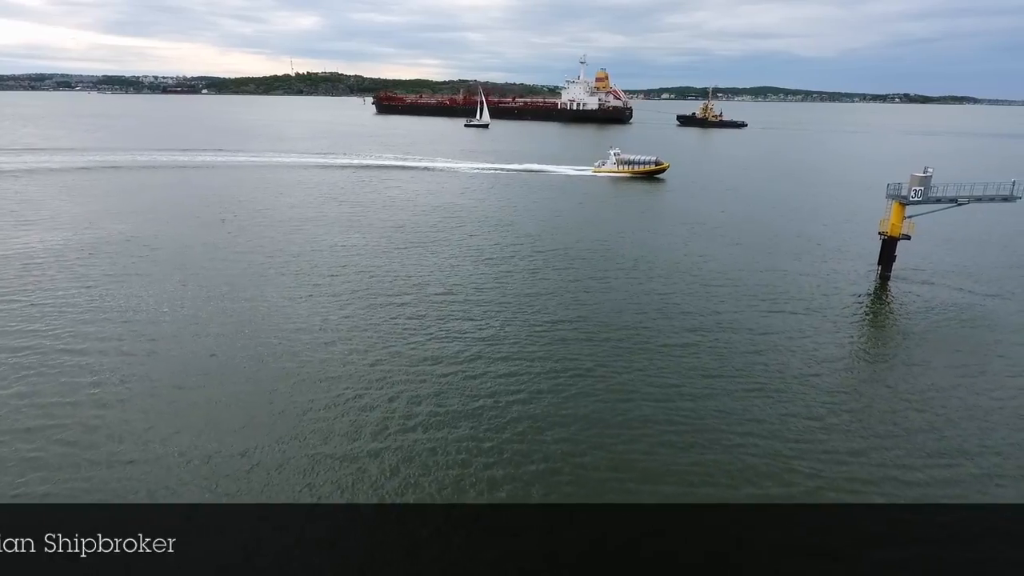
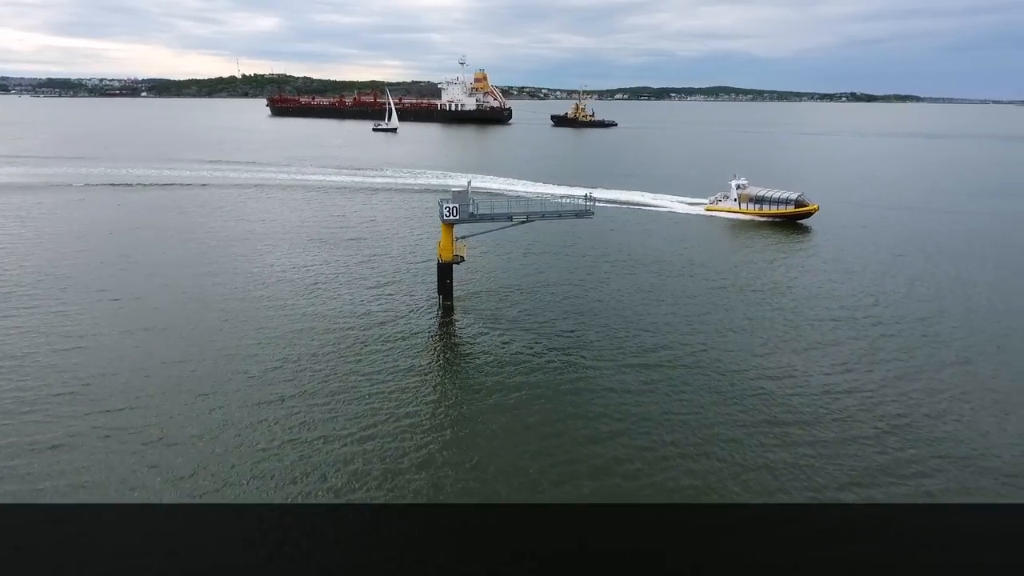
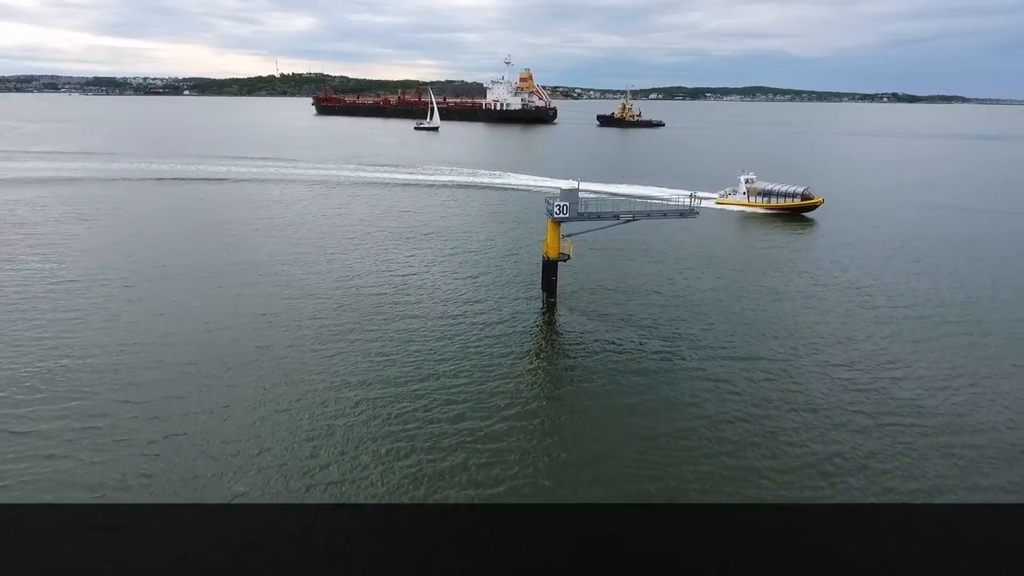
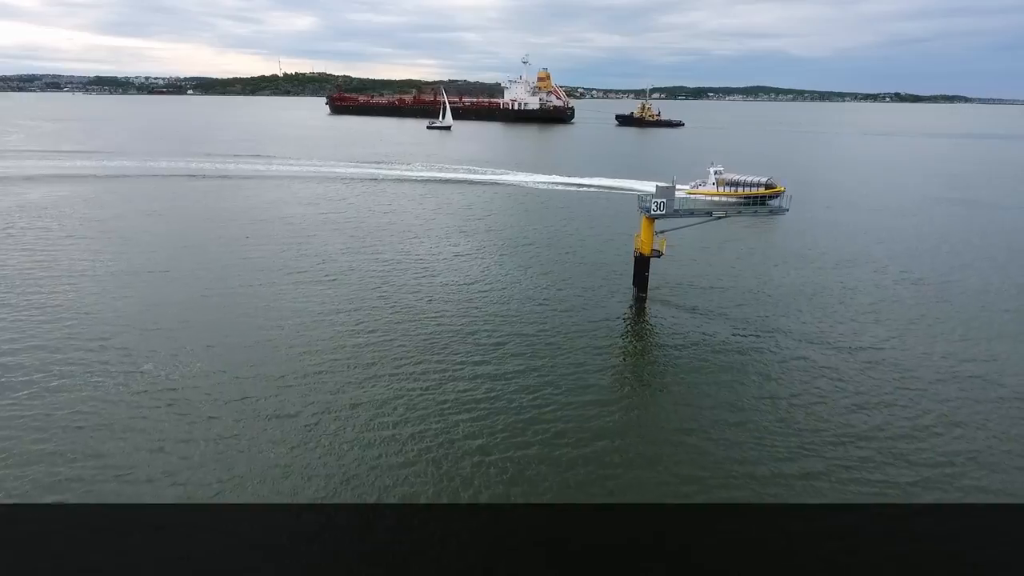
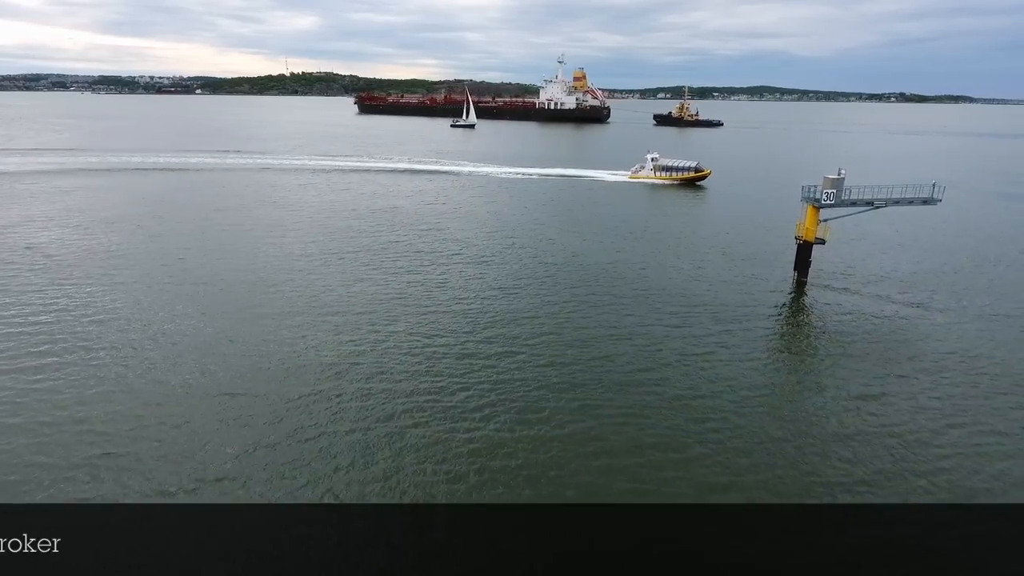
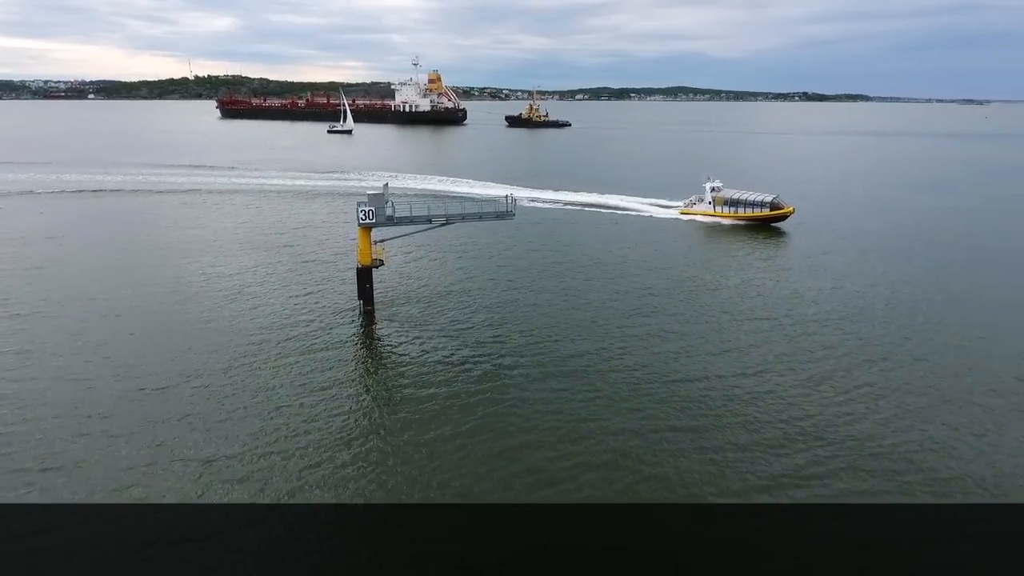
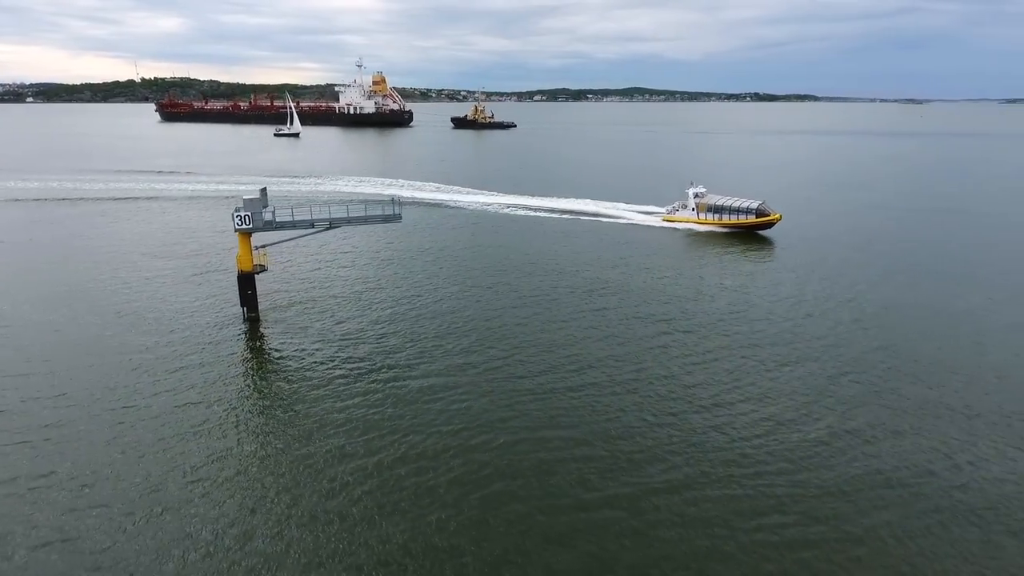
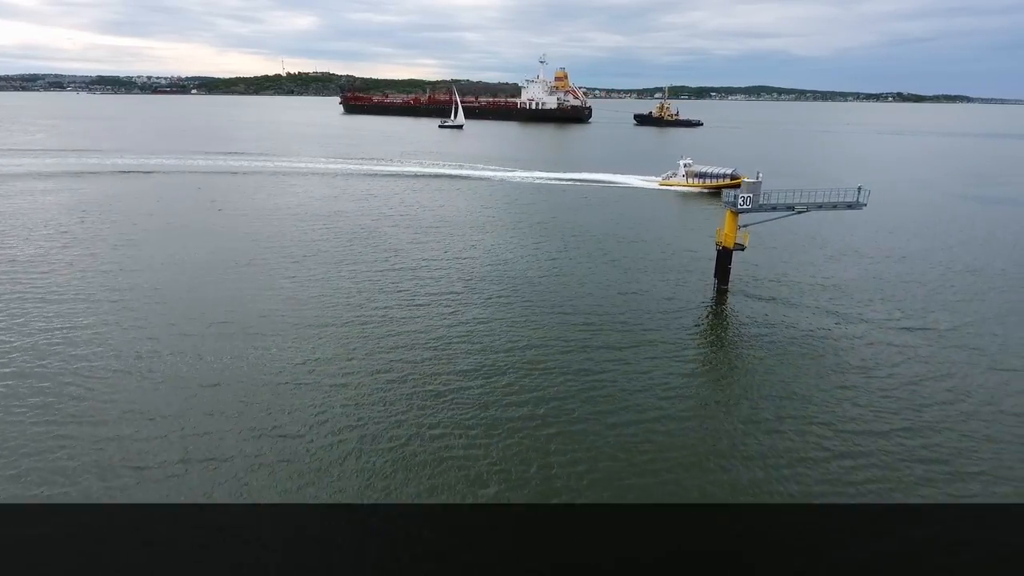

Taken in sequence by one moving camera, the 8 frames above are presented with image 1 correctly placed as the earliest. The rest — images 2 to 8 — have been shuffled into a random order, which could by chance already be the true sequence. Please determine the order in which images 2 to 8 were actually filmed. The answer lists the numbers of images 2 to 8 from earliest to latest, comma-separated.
5, 8, 4, 3, 2, 6, 7
